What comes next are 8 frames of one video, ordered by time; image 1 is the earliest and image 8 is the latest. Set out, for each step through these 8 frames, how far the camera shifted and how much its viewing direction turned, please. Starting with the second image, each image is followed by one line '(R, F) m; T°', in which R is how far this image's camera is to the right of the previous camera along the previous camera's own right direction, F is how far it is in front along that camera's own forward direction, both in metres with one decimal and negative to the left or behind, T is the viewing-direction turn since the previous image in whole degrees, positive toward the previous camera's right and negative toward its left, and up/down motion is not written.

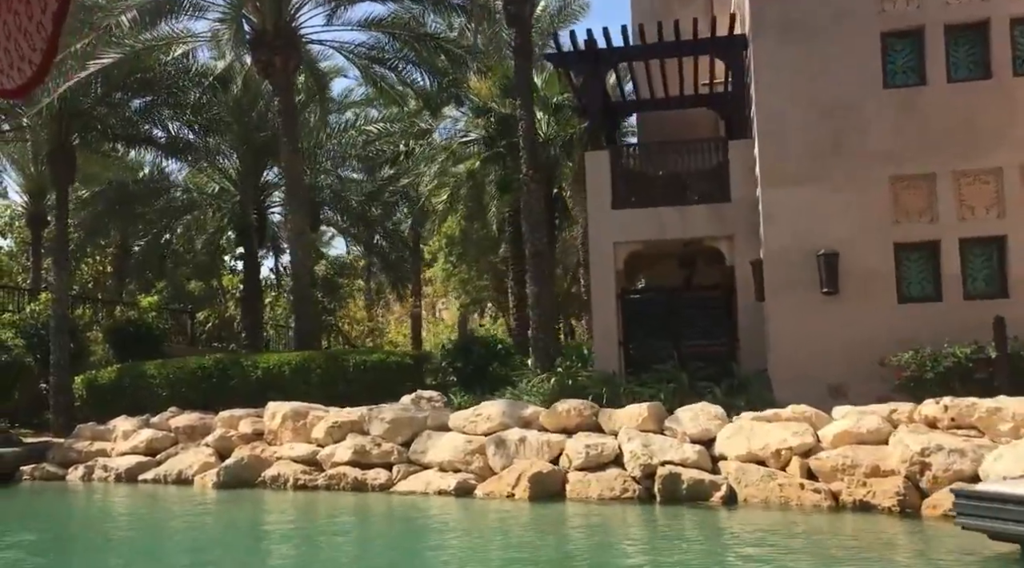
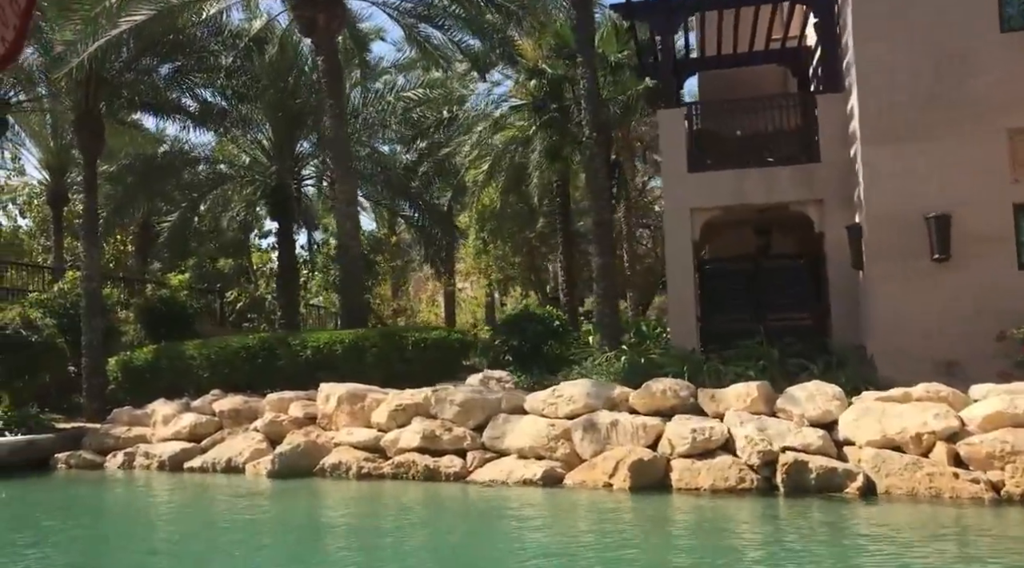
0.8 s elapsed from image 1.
(-0.8, +1.0) m; -1°
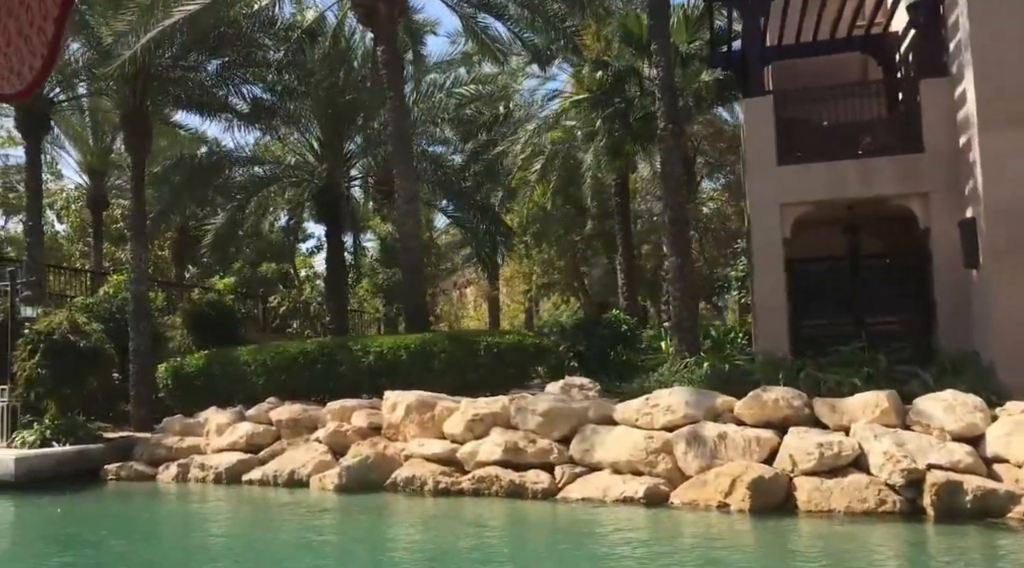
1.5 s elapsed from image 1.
(-0.6, +0.8) m; -1°
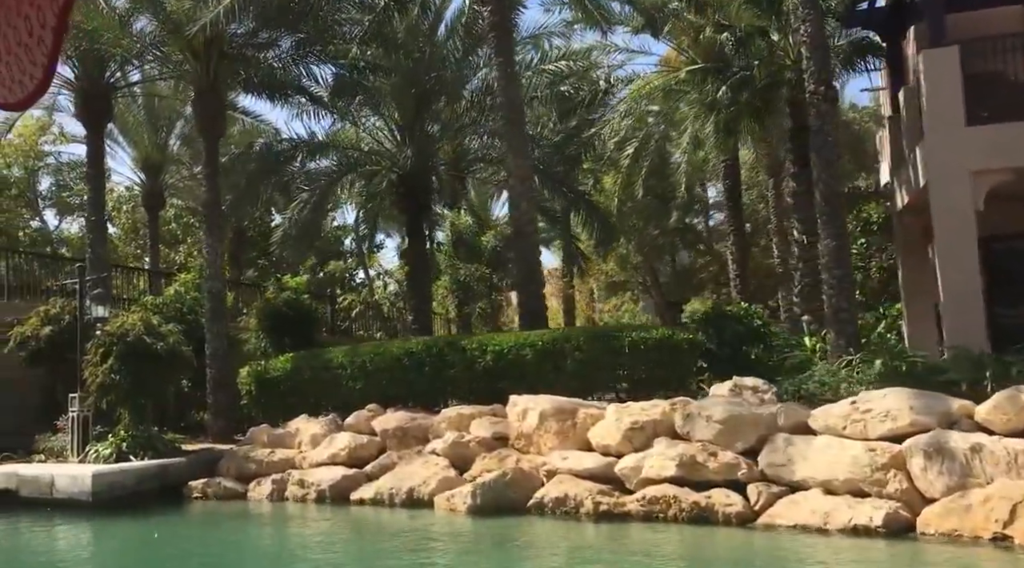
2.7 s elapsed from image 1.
(-1.2, +1.6) m; -2°
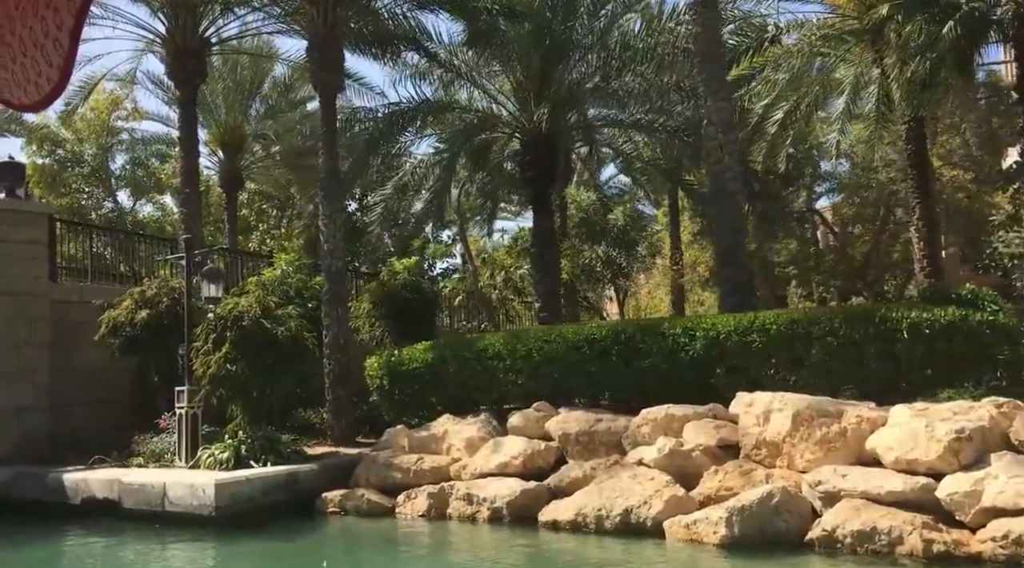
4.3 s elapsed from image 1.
(-1.6, +2.1) m; -3°
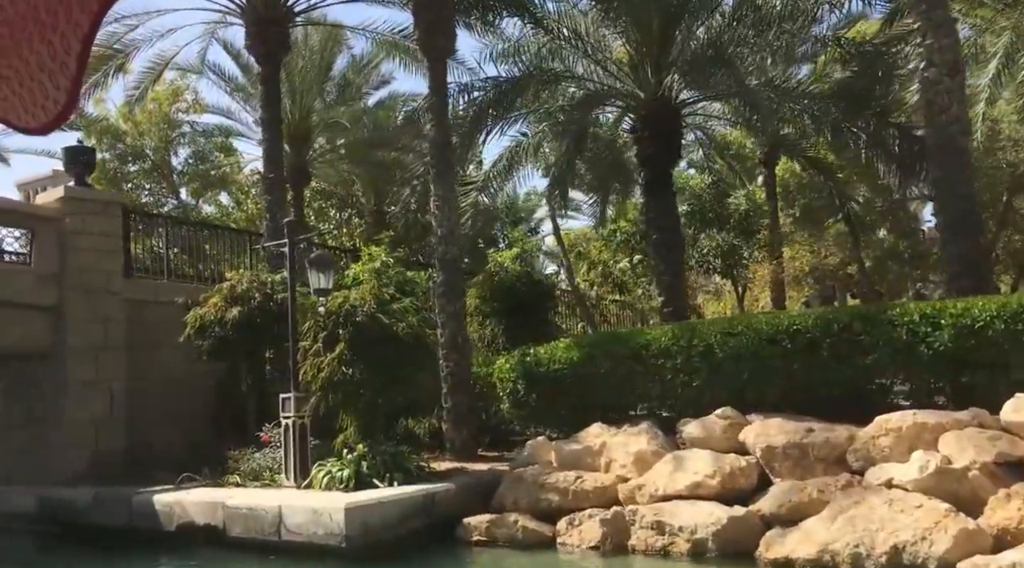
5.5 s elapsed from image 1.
(-1.2, +1.6) m; -2°
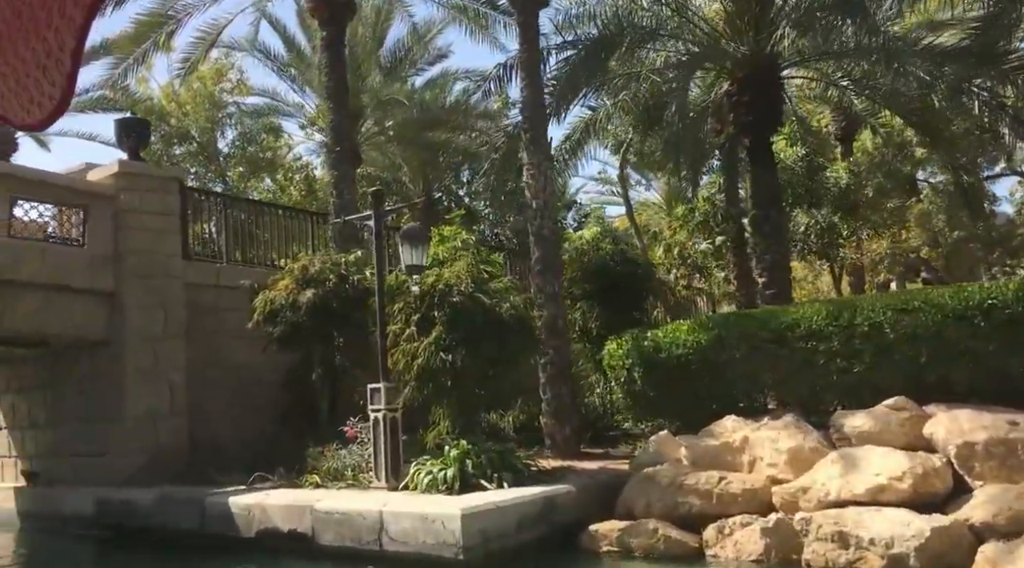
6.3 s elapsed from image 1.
(-0.8, +1.1) m; -2°
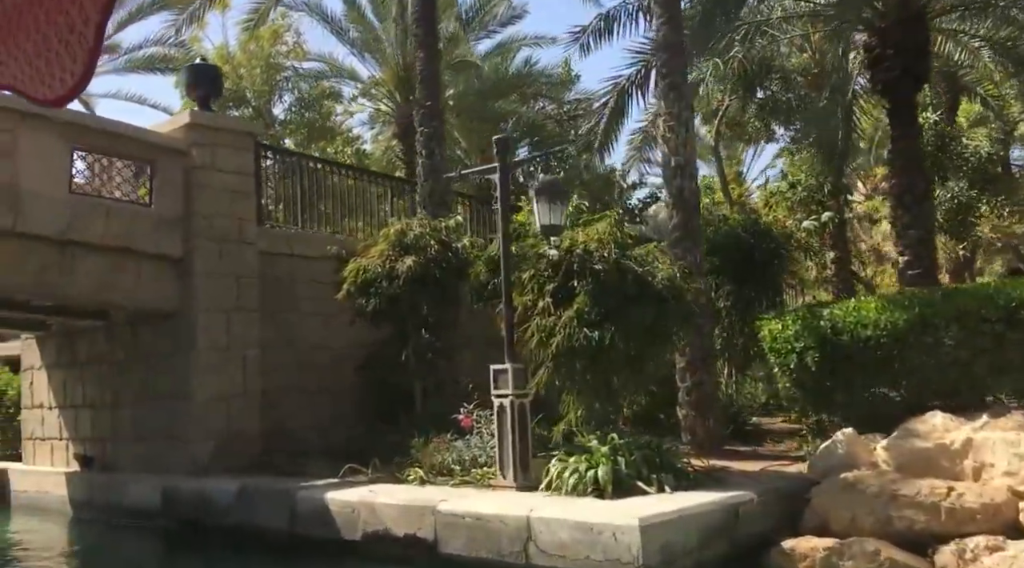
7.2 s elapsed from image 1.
(-1.0, +1.3) m; -1°
